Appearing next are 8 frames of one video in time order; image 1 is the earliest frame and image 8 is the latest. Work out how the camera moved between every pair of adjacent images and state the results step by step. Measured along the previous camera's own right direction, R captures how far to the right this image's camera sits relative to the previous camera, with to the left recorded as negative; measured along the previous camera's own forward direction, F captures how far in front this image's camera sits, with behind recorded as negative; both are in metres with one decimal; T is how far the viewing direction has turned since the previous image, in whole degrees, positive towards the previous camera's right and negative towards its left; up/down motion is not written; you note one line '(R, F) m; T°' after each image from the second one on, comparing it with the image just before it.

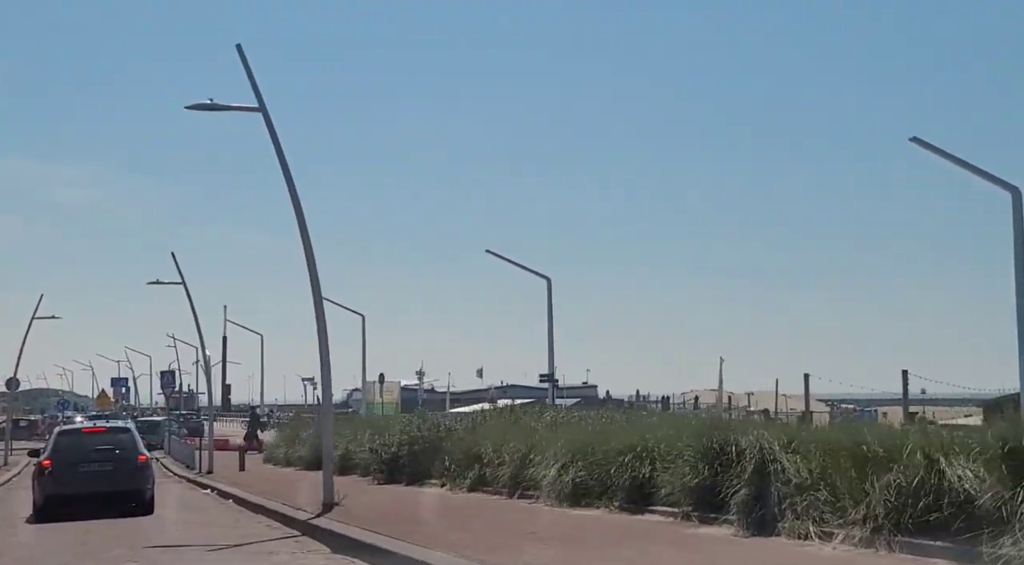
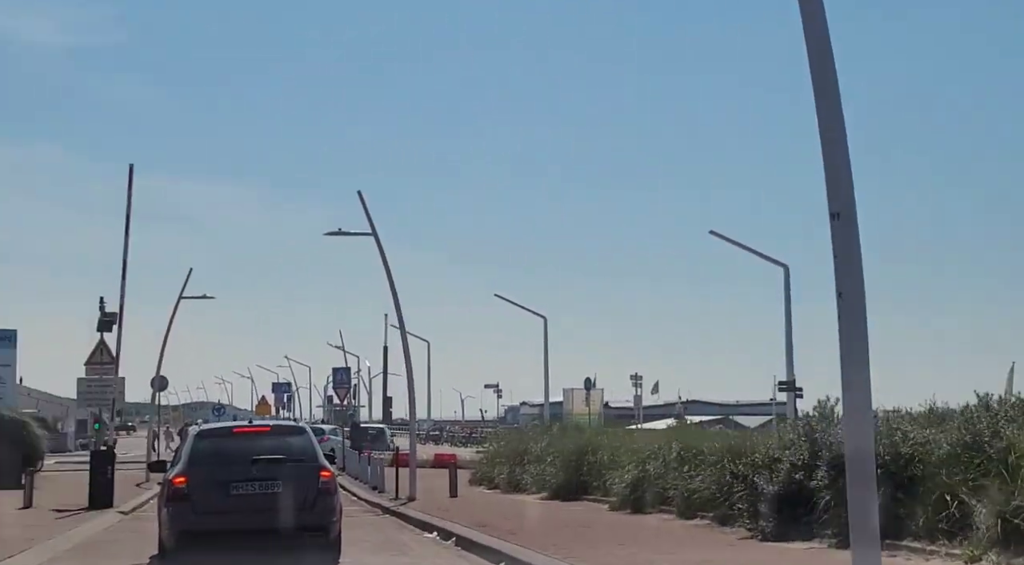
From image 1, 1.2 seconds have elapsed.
(-3.2, +11.0) m; -6°
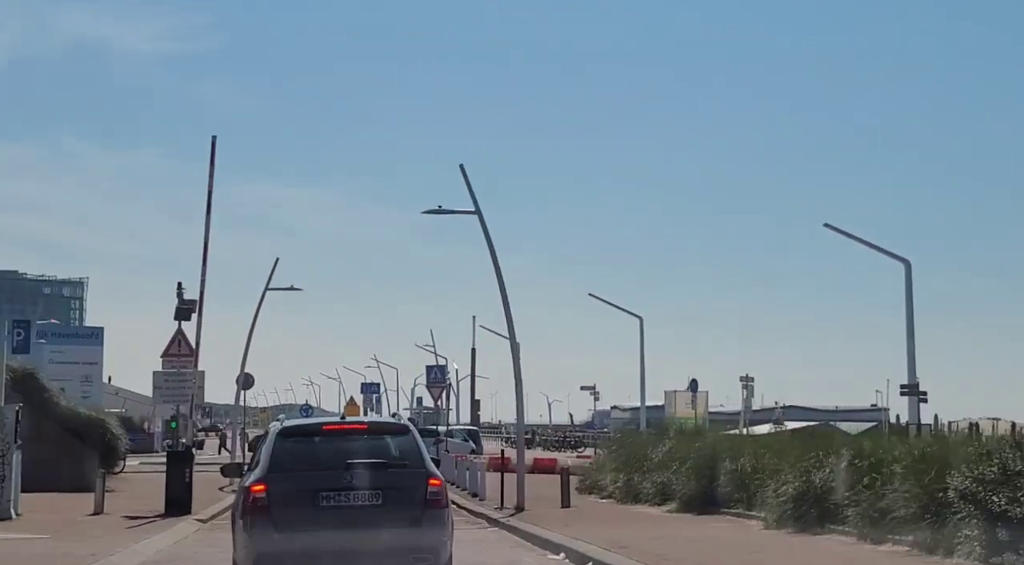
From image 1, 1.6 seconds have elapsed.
(-0.6, +2.9) m; -3°
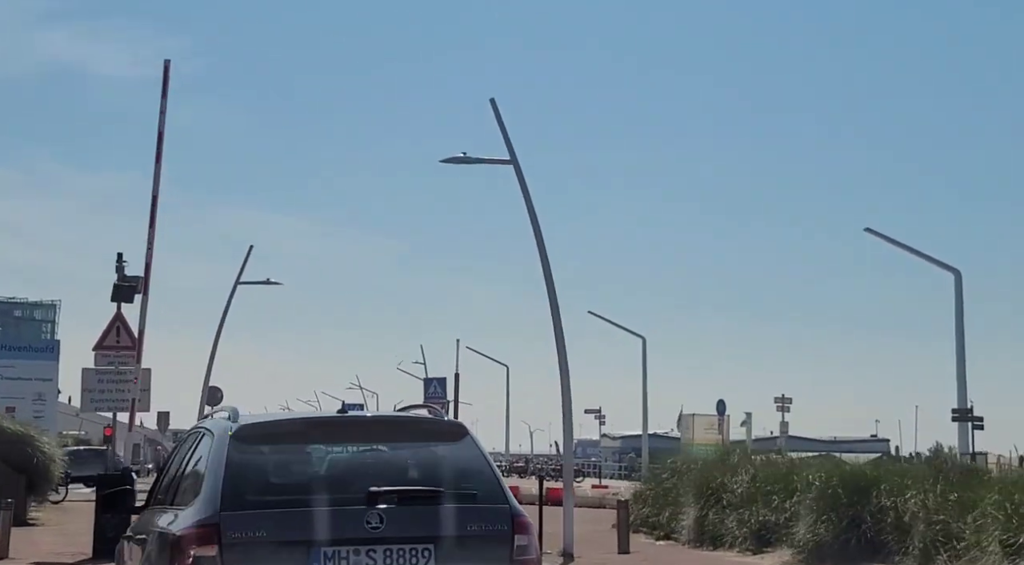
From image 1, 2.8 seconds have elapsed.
(-0.9, +6.0) m; +1°
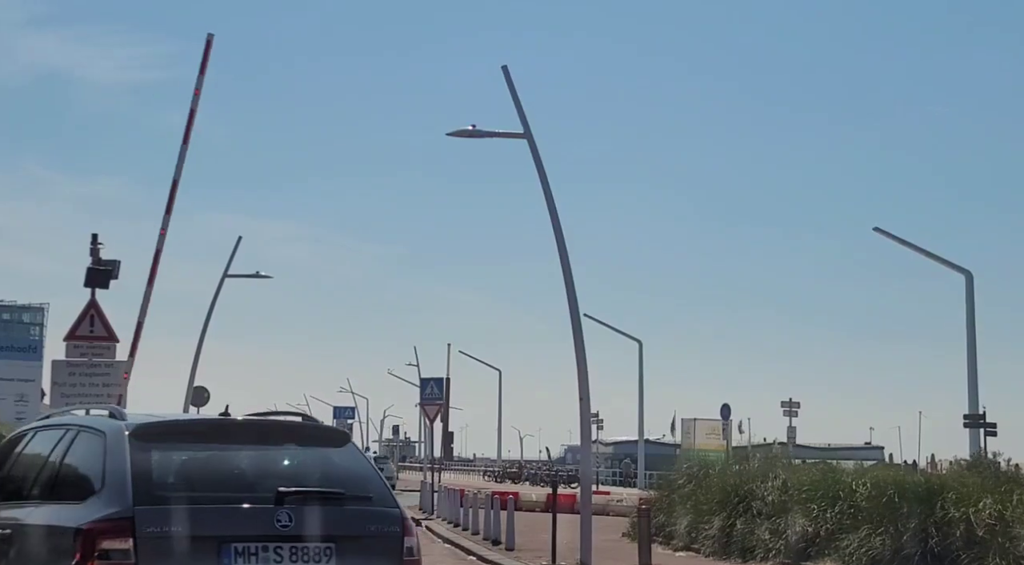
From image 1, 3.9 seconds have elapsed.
(-0.3, +1.6) m; 0°
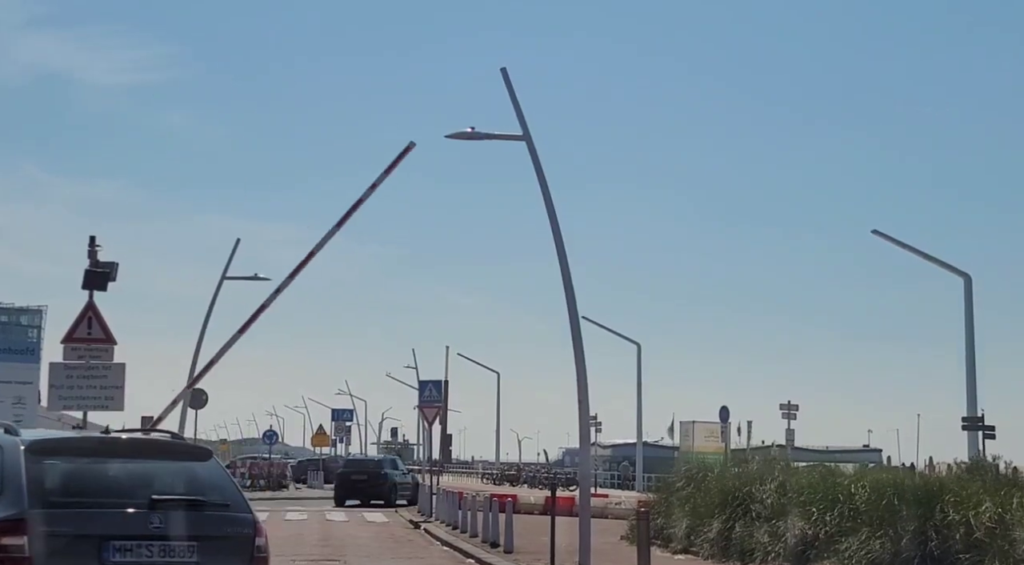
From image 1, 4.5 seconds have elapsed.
(0.0, 0.0) m; 0°
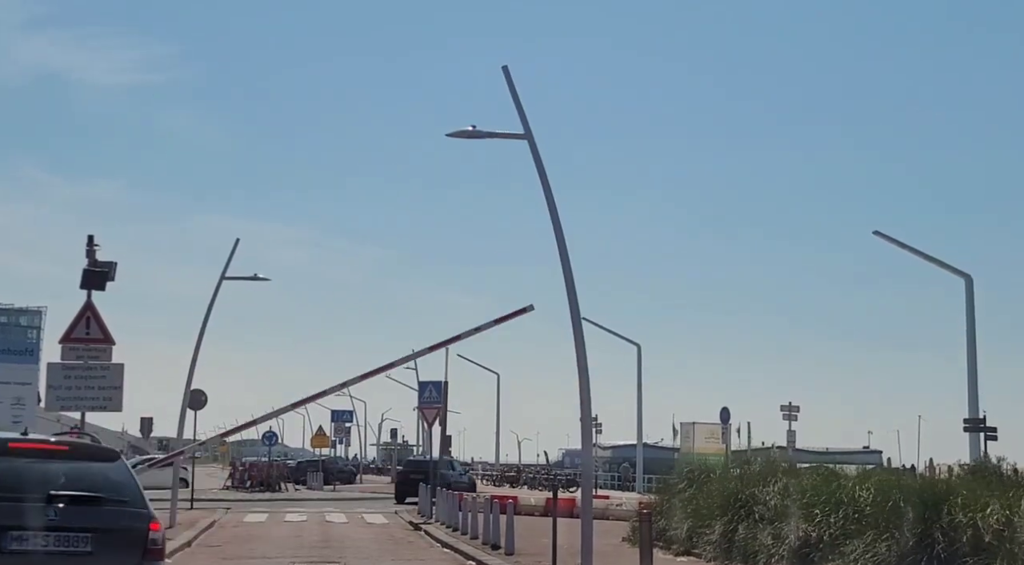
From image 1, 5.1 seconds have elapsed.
(0.0, +0.1) m; 0°
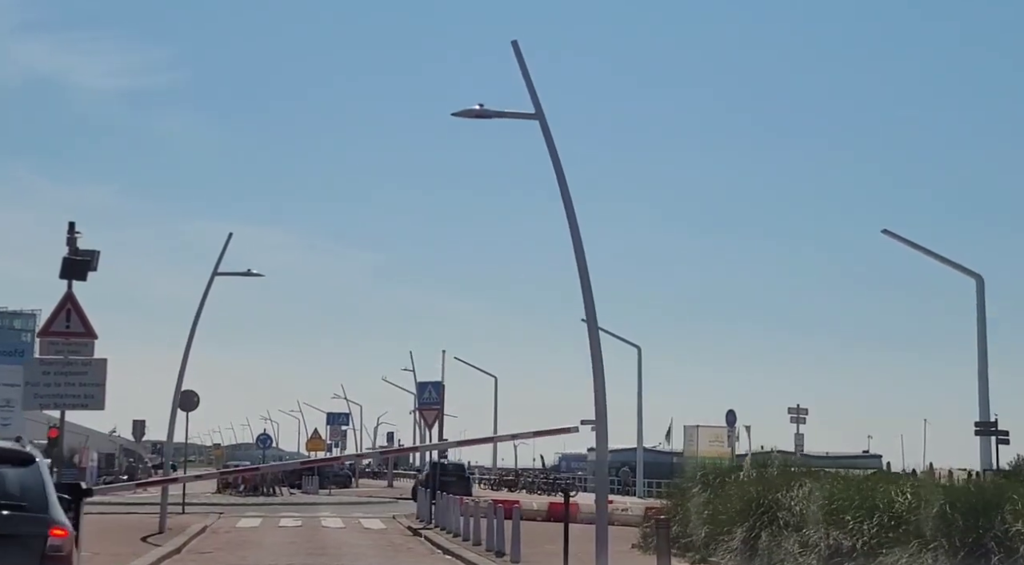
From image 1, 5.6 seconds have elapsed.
(-0.1, +1.1) m; 0°
